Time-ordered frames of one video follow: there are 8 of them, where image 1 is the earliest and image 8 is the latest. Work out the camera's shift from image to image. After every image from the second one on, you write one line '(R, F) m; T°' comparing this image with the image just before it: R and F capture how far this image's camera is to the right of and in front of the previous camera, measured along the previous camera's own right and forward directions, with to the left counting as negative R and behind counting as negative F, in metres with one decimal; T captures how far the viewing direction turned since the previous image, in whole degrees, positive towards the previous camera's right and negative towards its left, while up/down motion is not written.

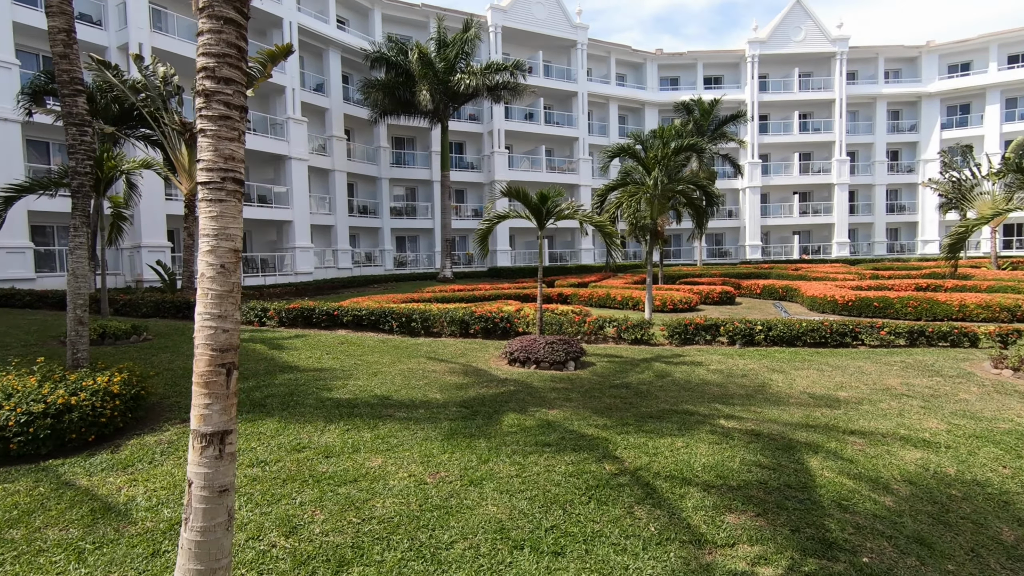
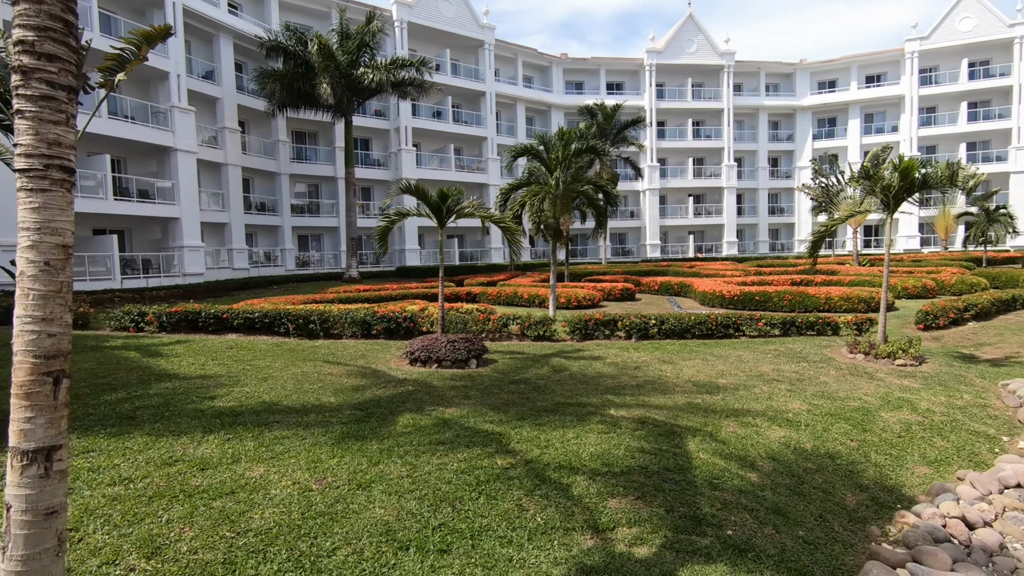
(+0.2, 0.0) m; +9°
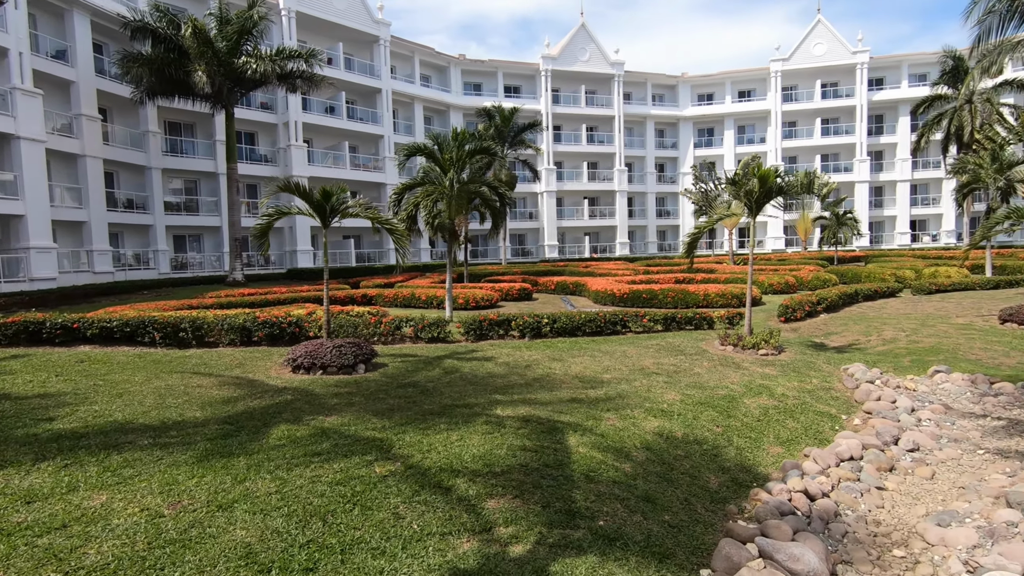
(+0.2, 0.0) m; +10°
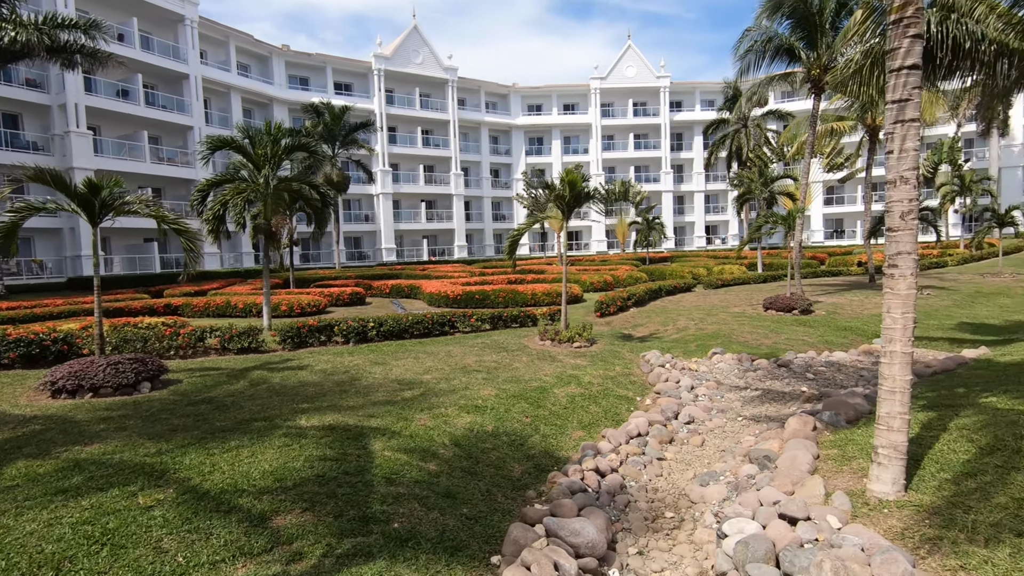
(+0.3, 0.0) m; +16°
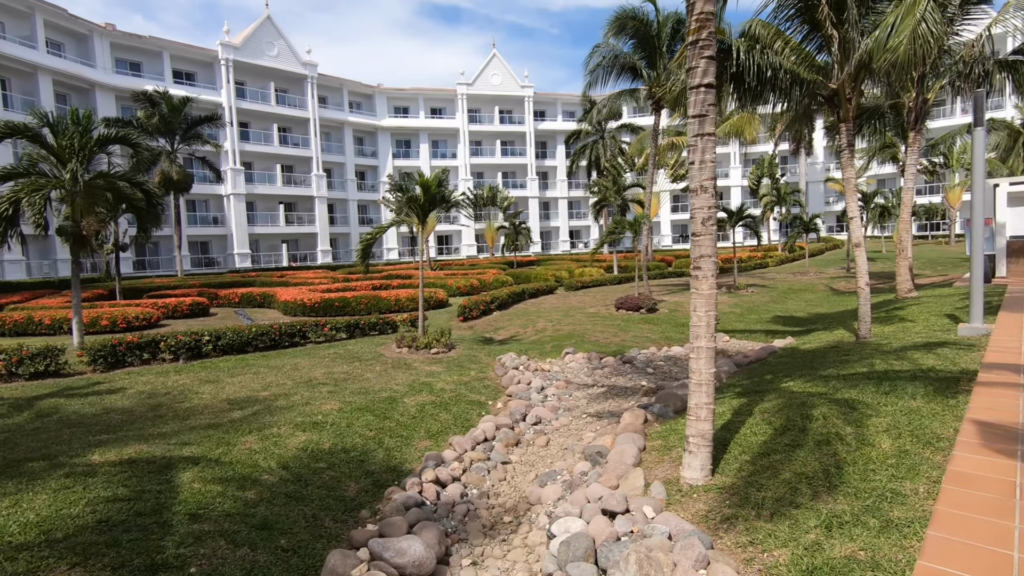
(+0.3, +0.1) m; +13°
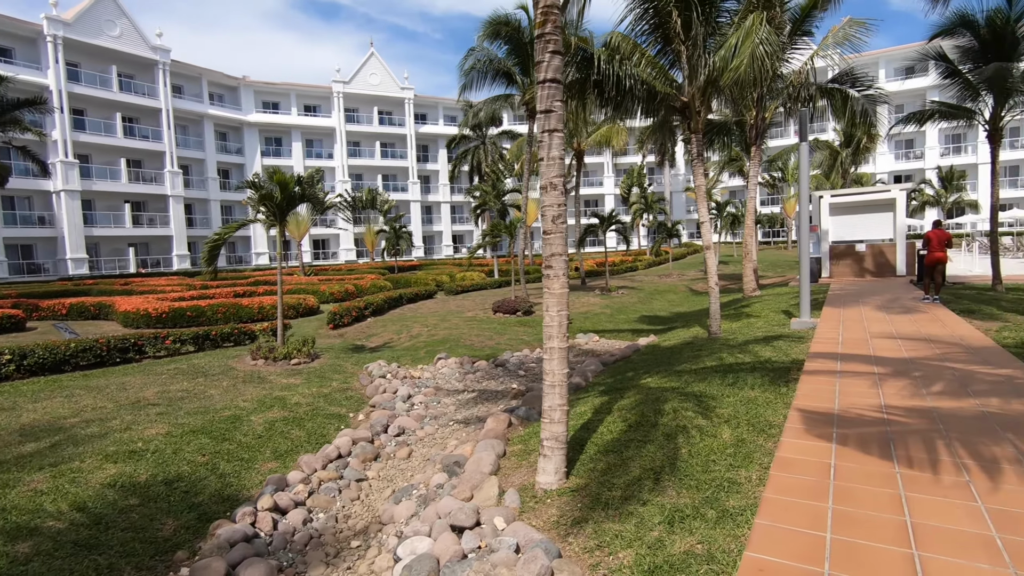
(+0.3, +0.2) m; +12°
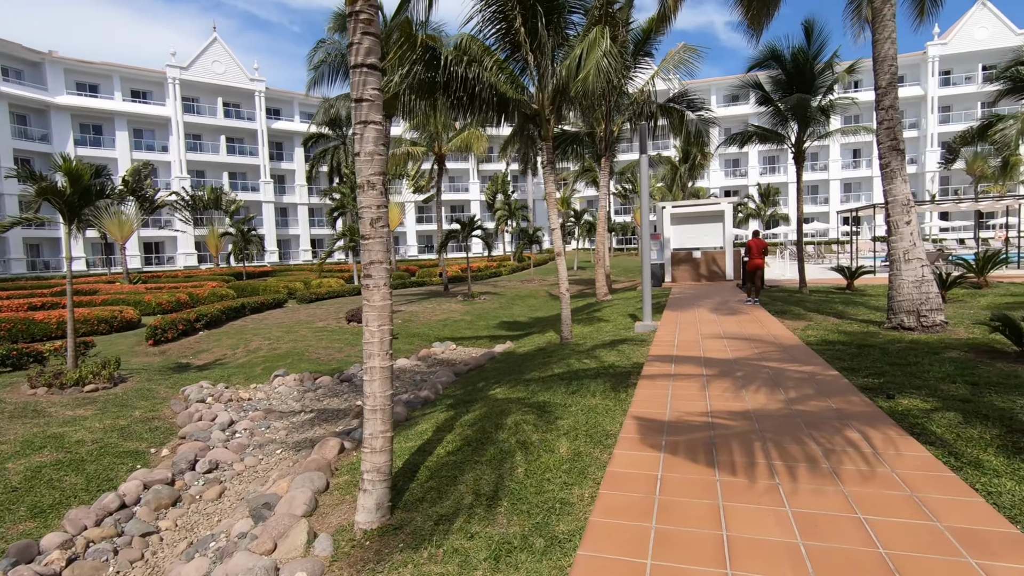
(+0.3, +0.3) m; +13°
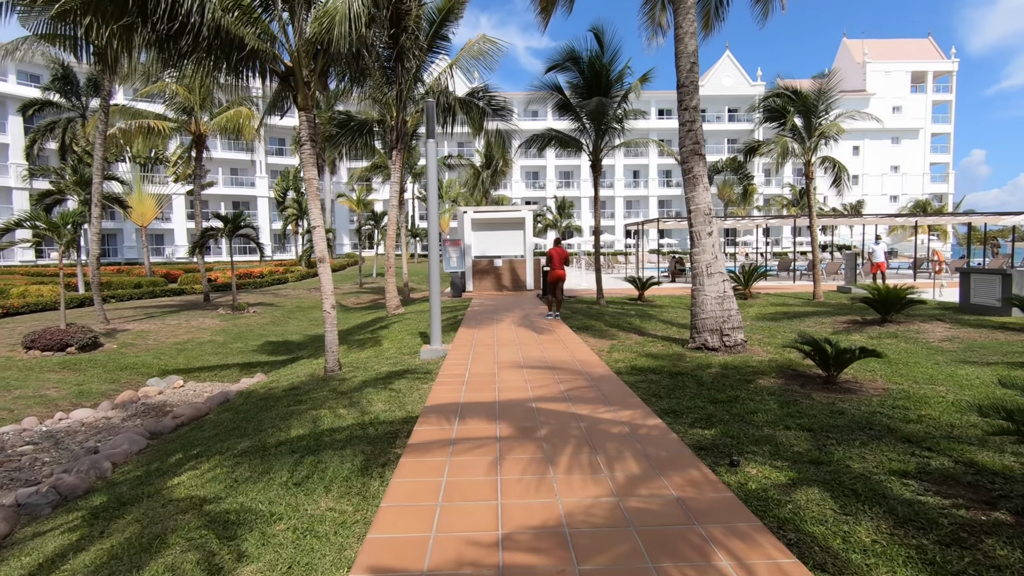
(+0.7, +1.9) m; +20°
